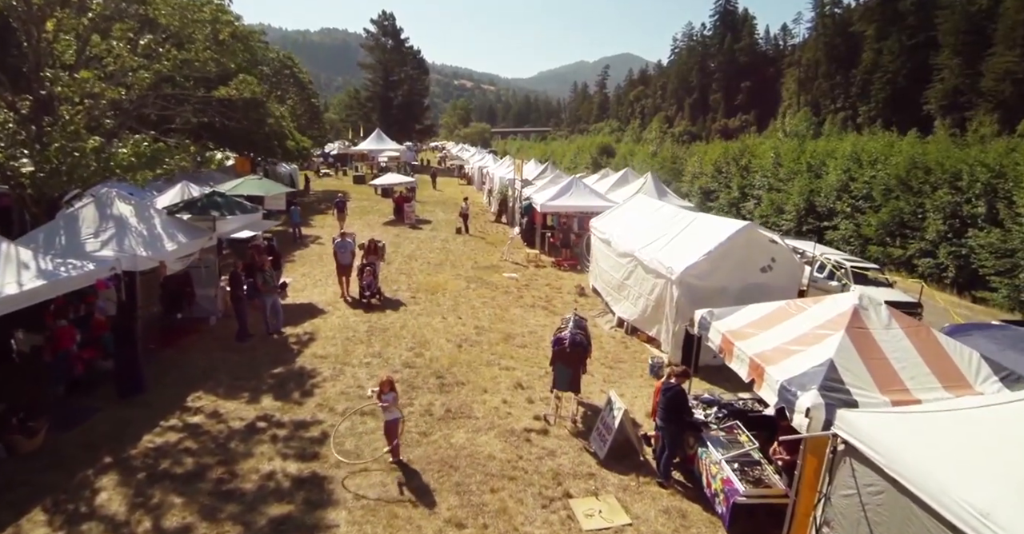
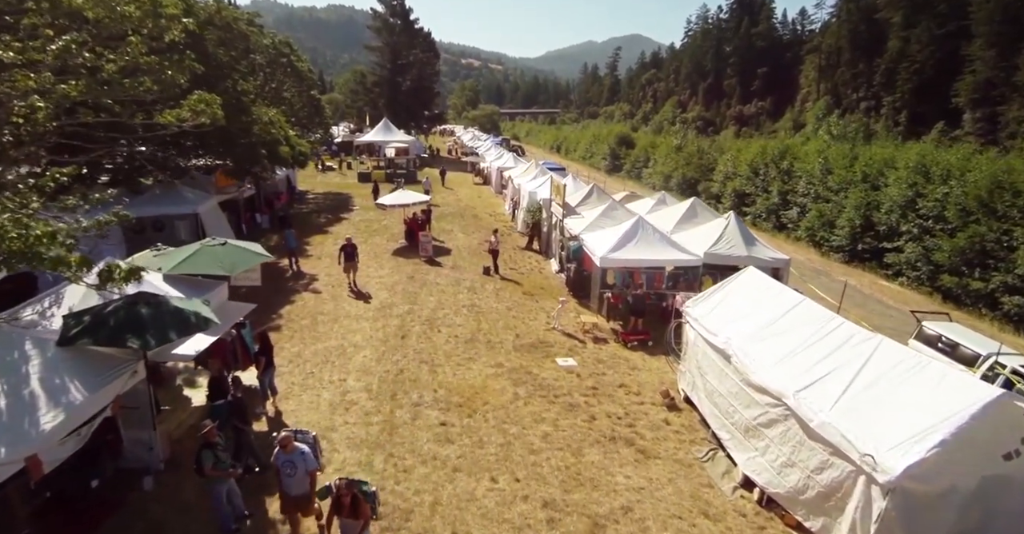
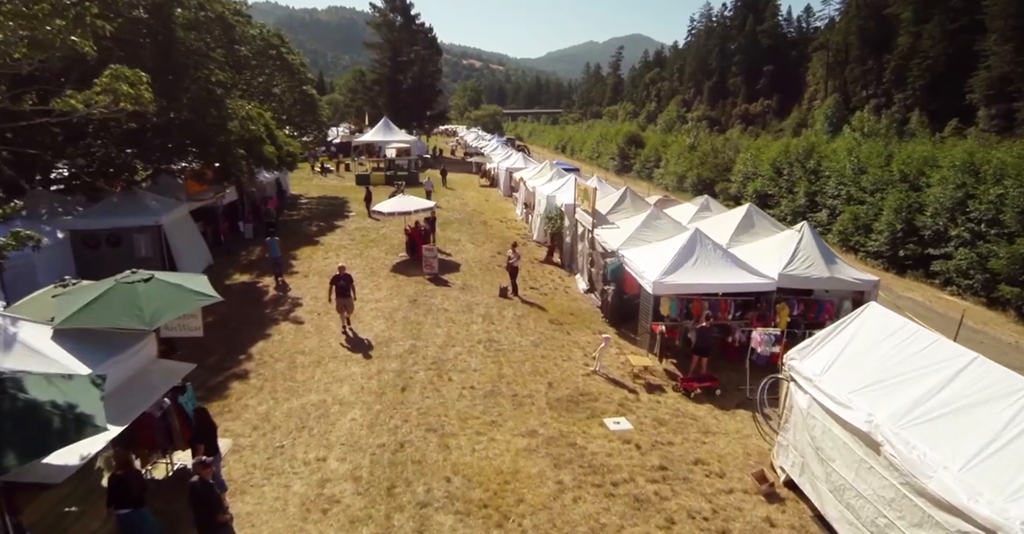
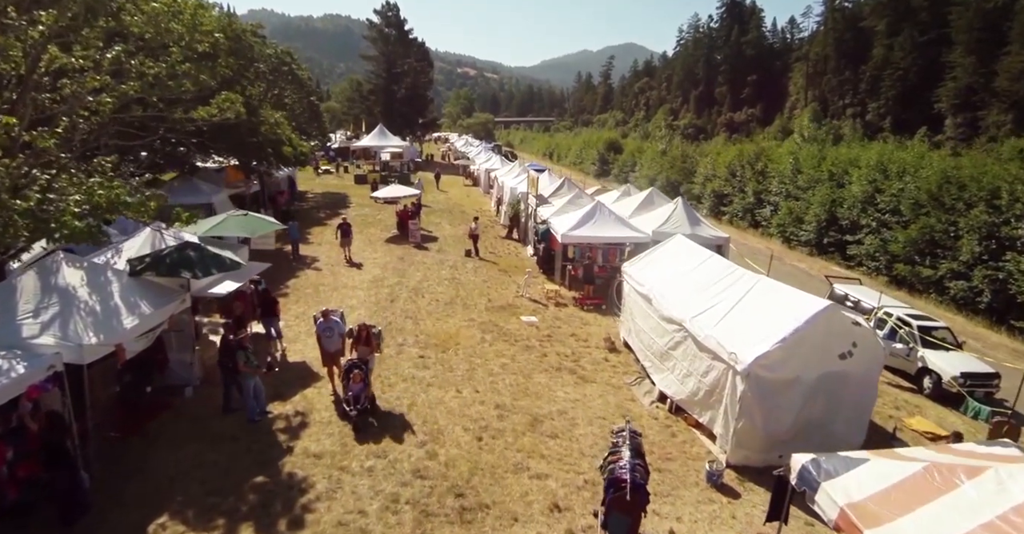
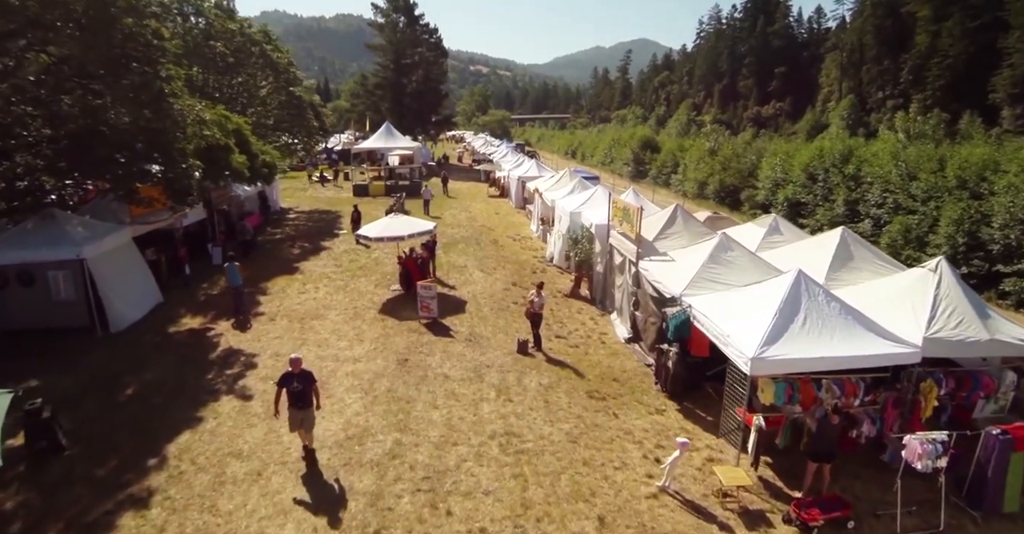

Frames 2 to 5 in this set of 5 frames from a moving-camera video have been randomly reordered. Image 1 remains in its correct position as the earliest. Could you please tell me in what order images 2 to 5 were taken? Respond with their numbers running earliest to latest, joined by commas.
4, 2, 3, 5
